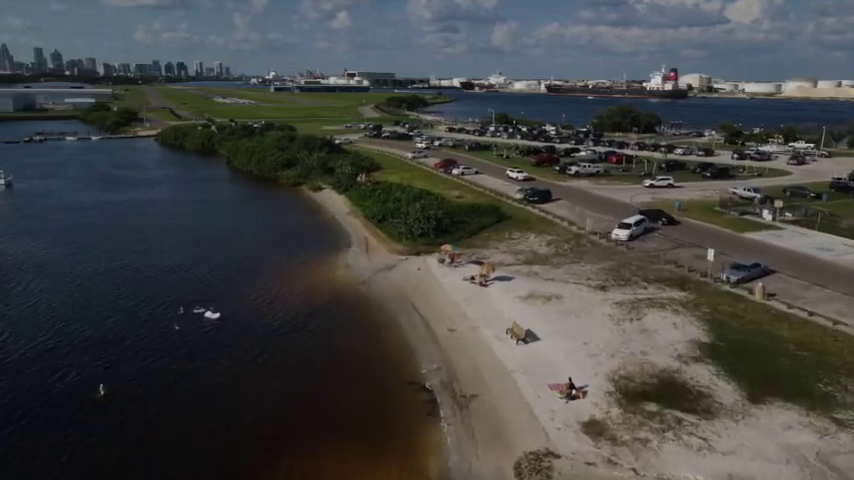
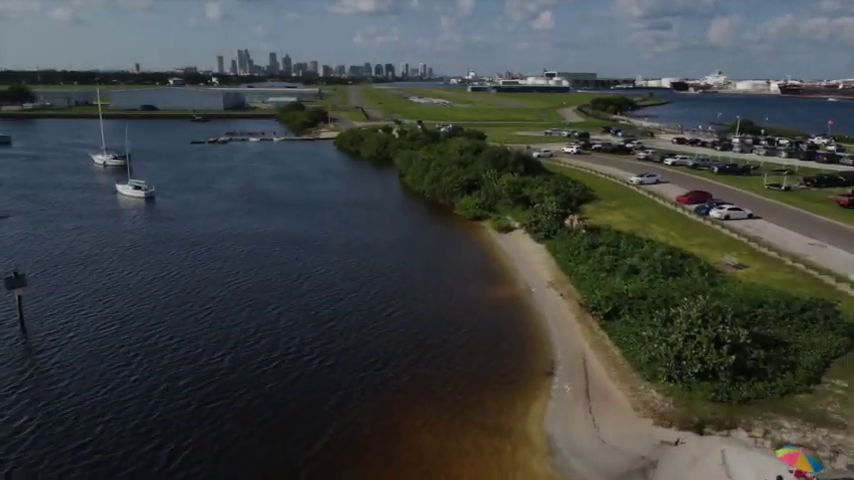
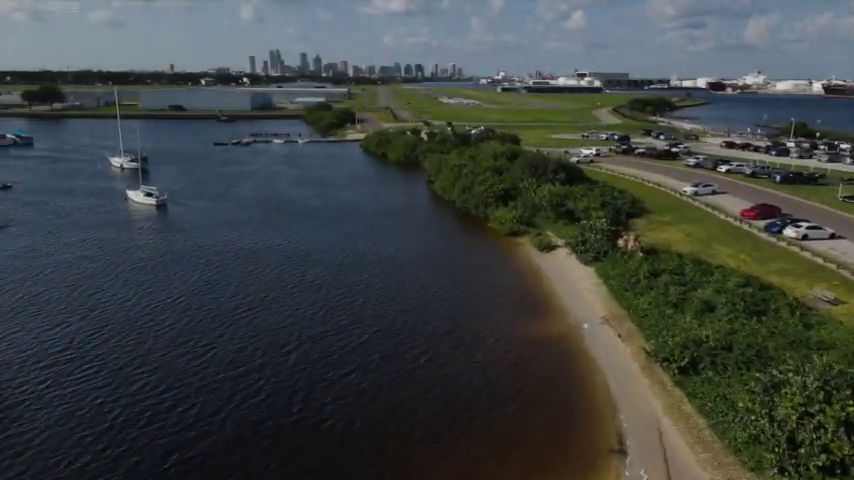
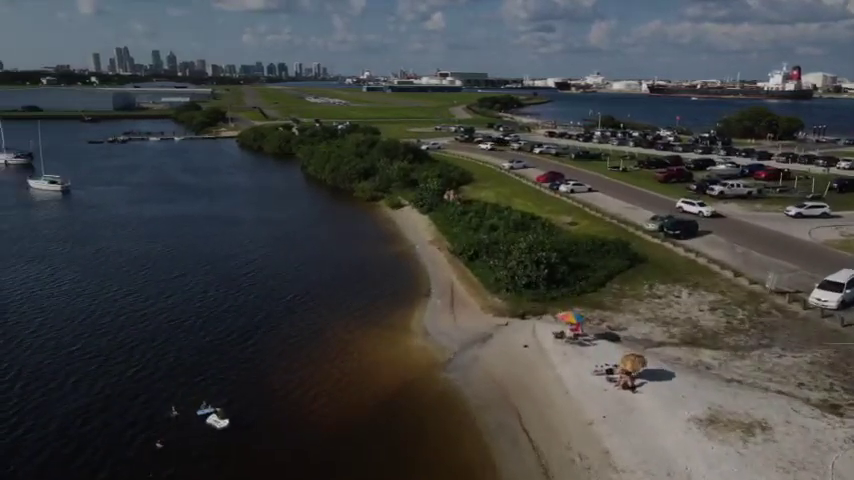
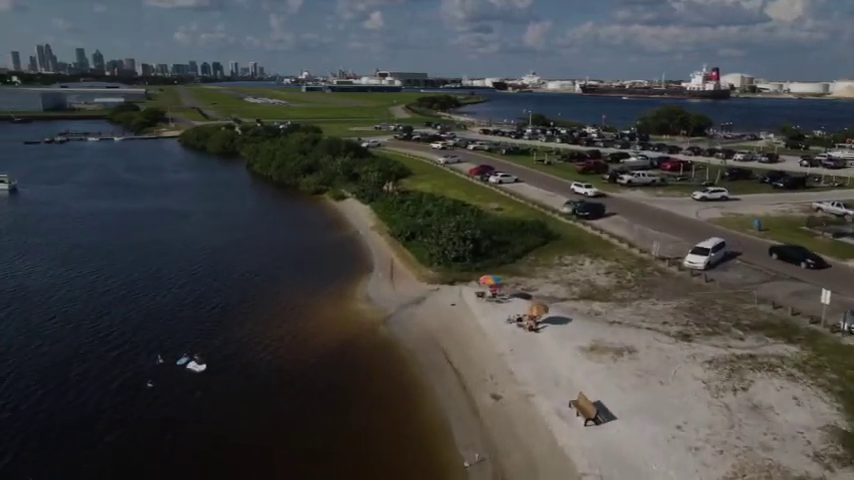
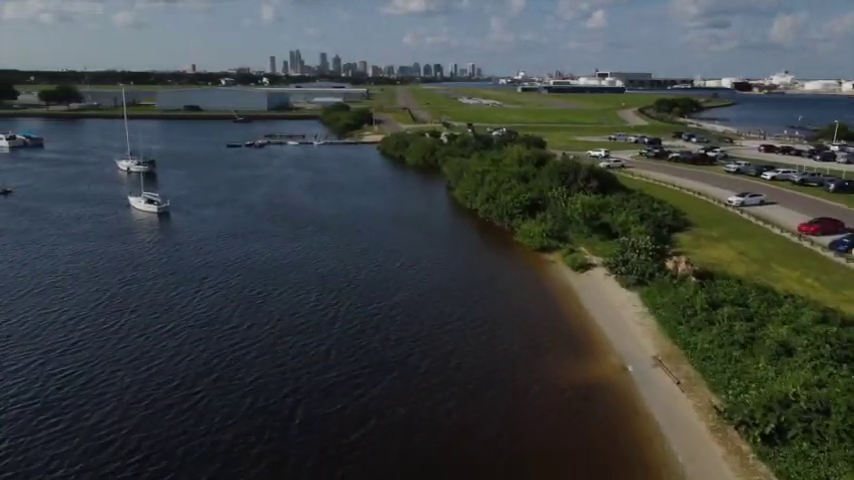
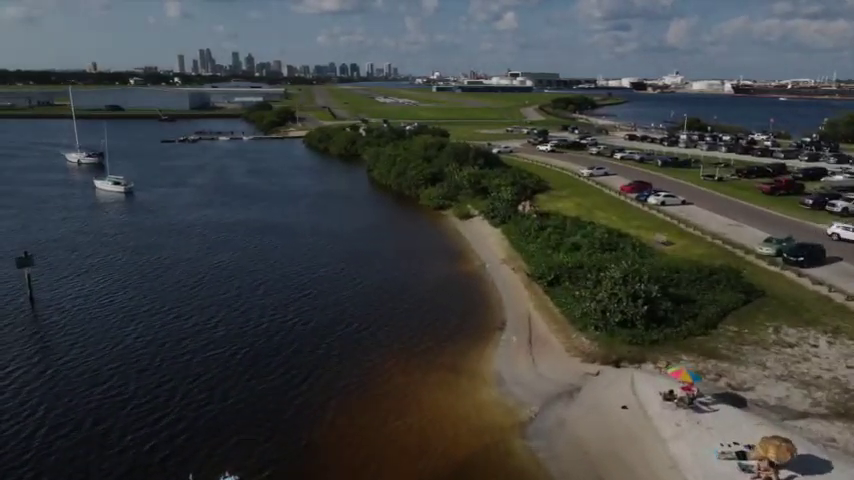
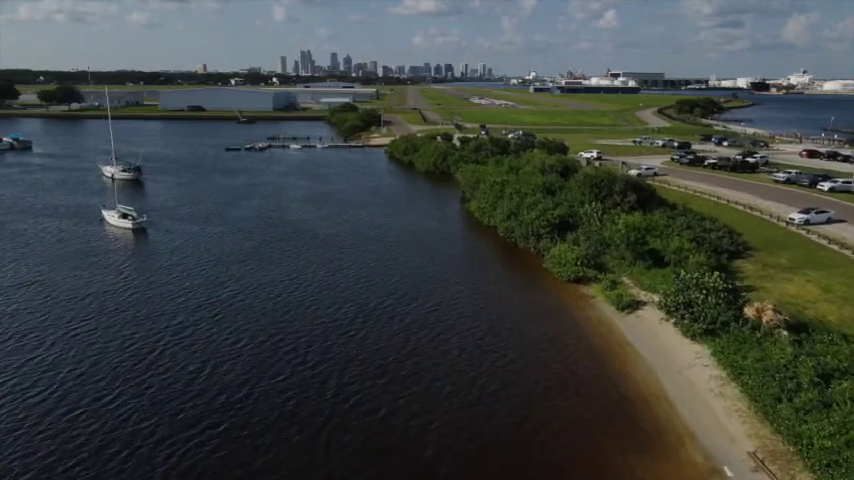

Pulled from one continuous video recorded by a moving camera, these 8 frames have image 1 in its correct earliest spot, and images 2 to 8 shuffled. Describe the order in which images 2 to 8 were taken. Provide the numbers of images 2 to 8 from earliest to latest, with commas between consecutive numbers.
5, 4, 7, 2, 3, 6, 8
